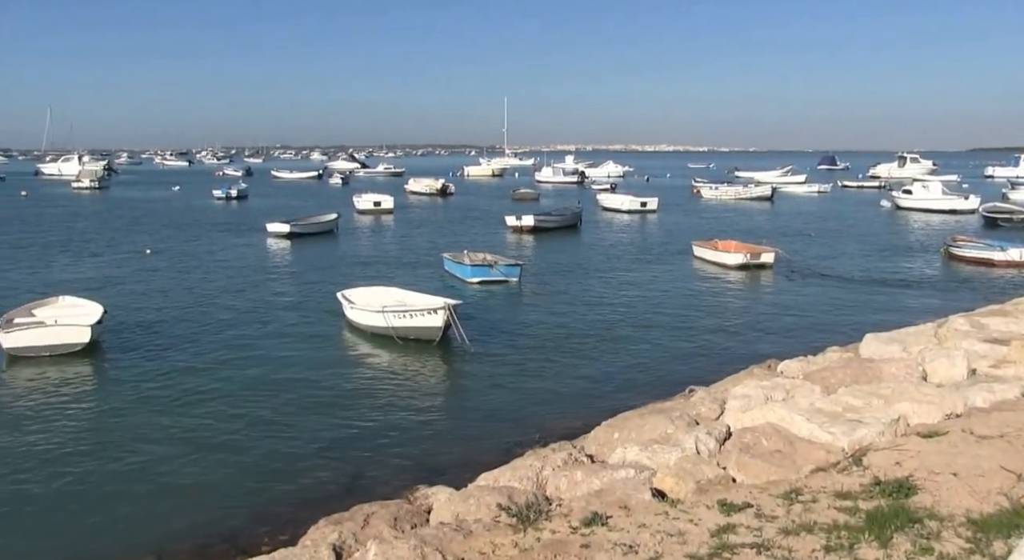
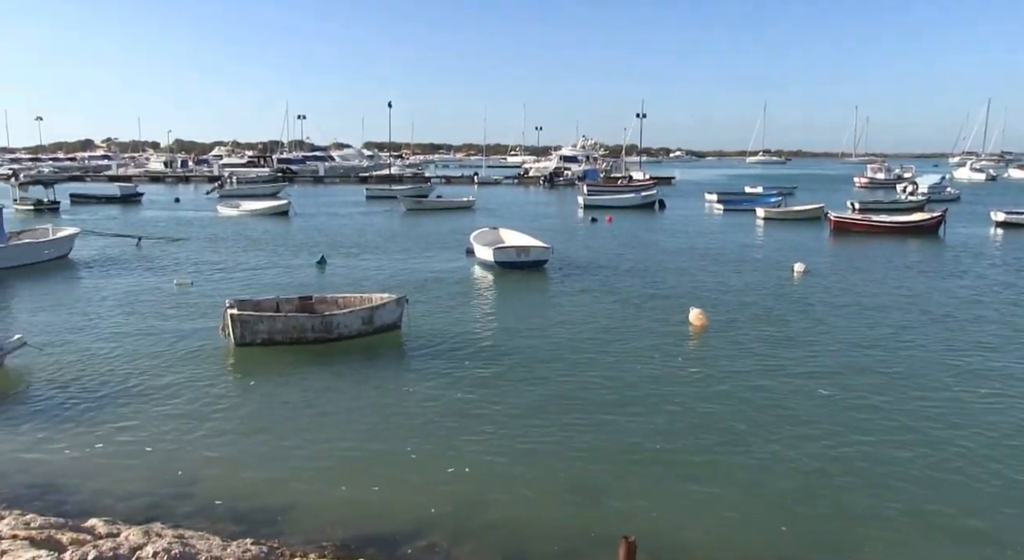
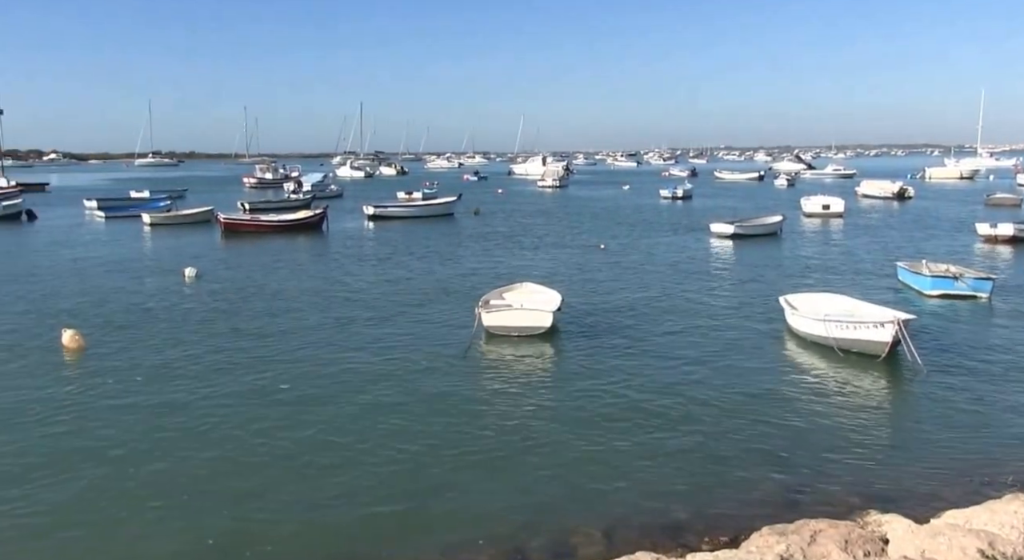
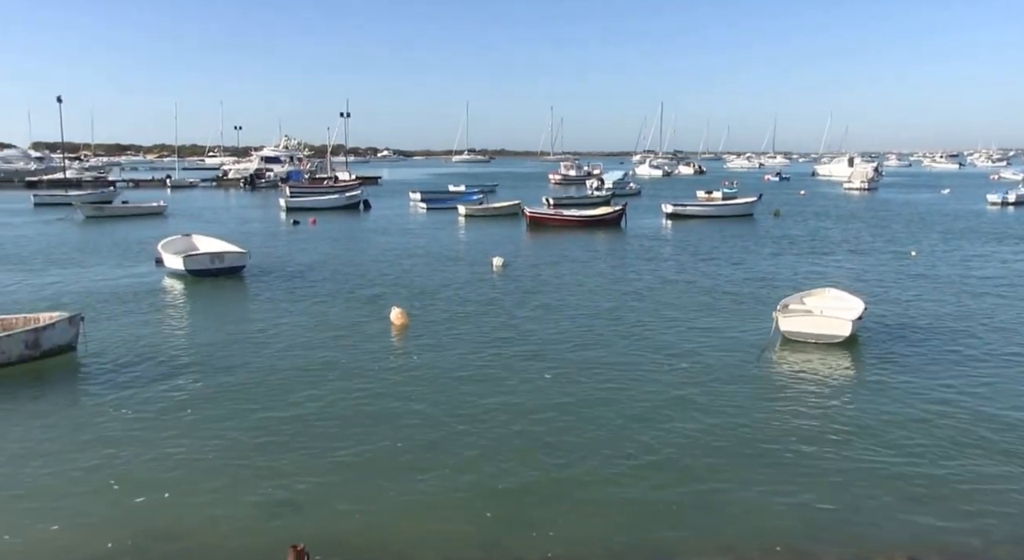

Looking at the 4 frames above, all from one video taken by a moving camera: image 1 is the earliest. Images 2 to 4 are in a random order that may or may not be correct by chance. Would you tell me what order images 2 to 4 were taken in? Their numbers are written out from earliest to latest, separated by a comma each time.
3, 4, 2
